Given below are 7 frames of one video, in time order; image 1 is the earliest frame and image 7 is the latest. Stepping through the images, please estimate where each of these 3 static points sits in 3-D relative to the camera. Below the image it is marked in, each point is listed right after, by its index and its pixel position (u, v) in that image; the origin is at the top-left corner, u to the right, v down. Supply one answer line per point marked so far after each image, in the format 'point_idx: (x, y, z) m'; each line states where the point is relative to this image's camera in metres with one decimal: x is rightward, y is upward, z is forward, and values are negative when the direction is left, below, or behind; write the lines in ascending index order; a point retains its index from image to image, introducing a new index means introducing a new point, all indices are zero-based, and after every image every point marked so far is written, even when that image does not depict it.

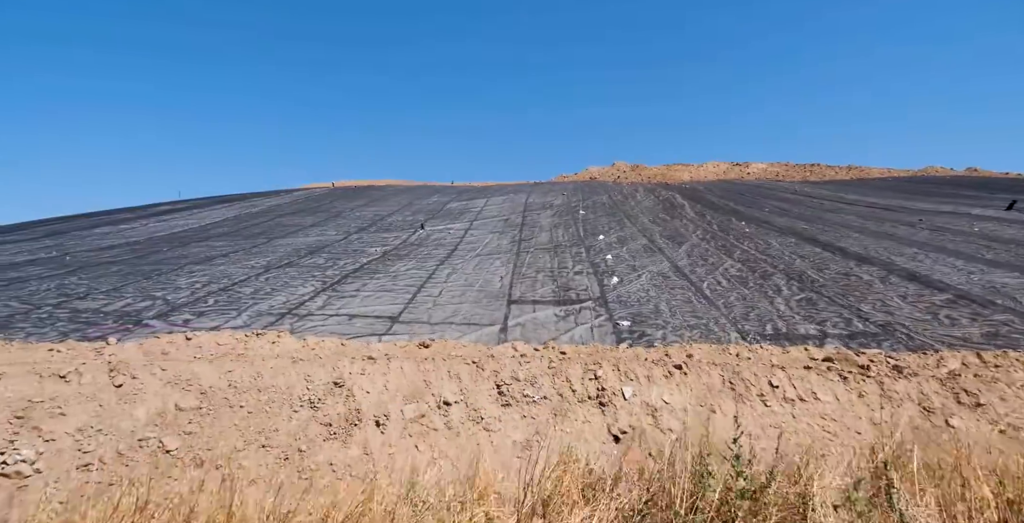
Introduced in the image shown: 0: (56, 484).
0: (-3.2, -1.6, +3.8) m
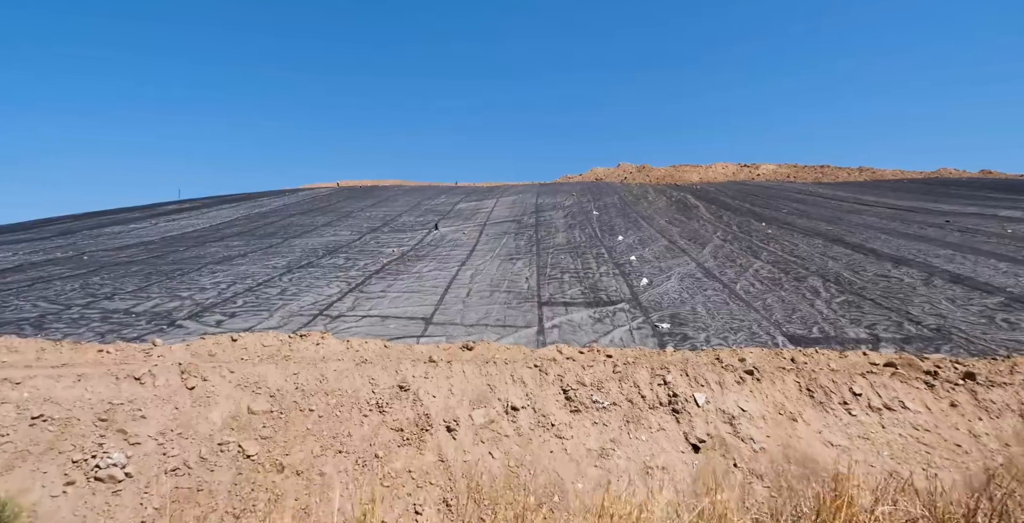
0: (-2.5, -1.6, +3.7) m
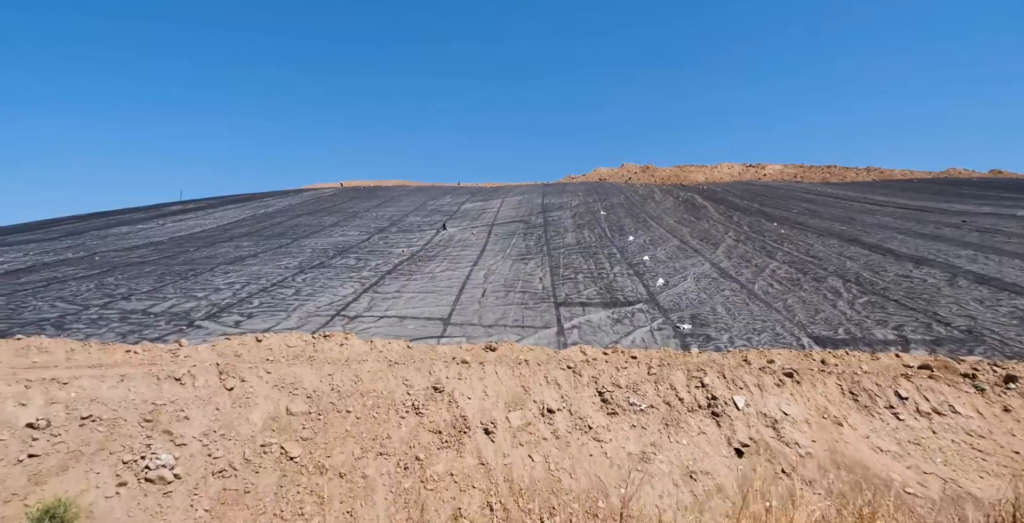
0: (-2.2, -1.6, +3.7) m
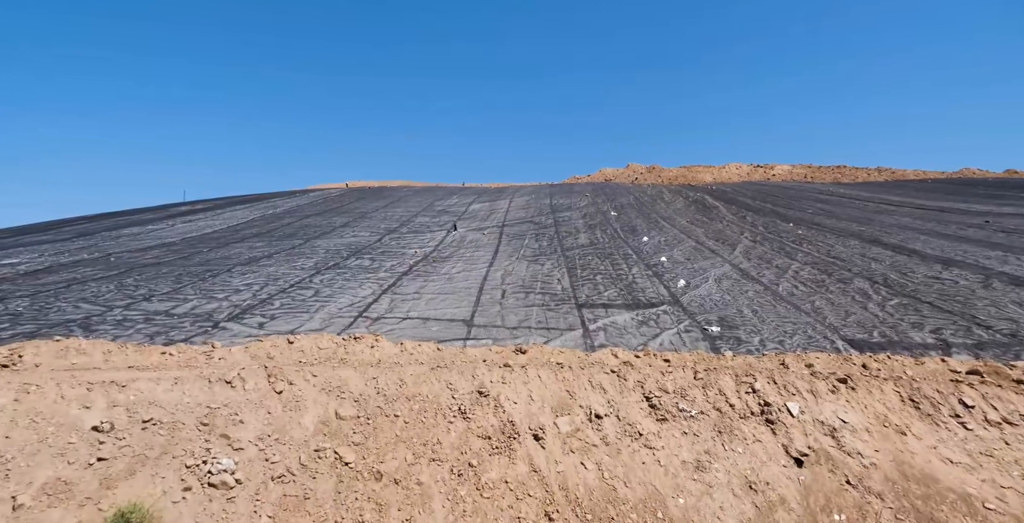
0: (-1.8, -1.6, +3.6) m
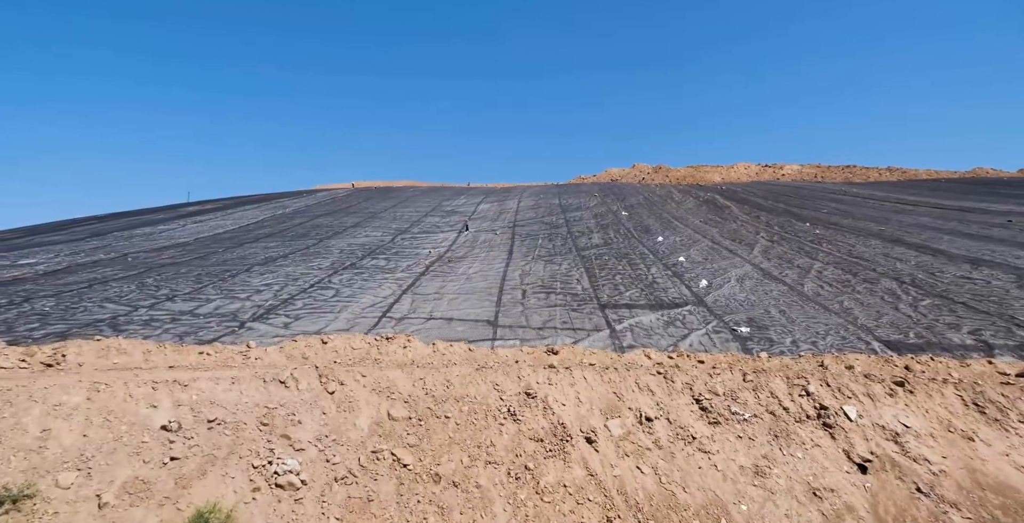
0: (-1.3, -1.6, +3.6) m
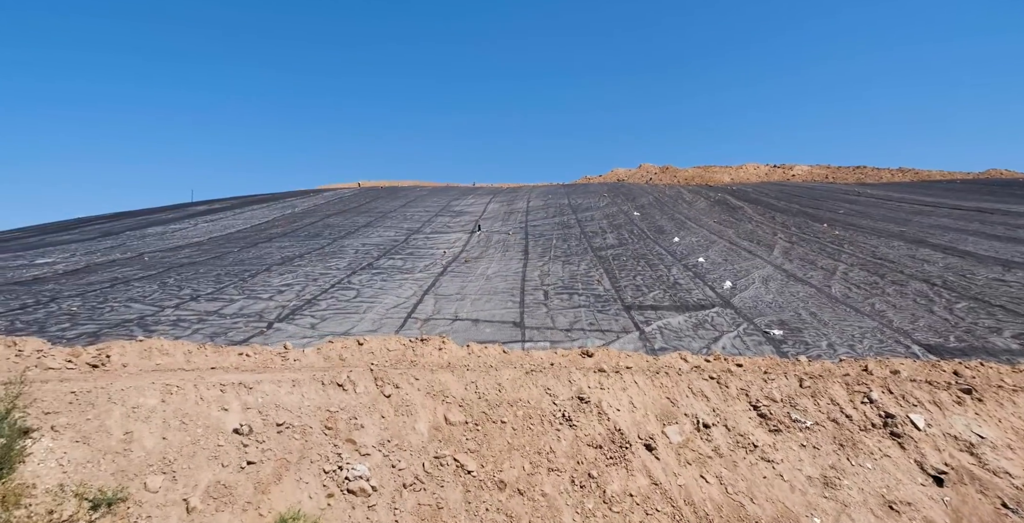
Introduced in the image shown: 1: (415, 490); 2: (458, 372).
0: (-0.8, -1.7, +3.6) m
1: (-0.7, -1.6, +3.7) m
2: (-0.5, -1.0, +4.9) m
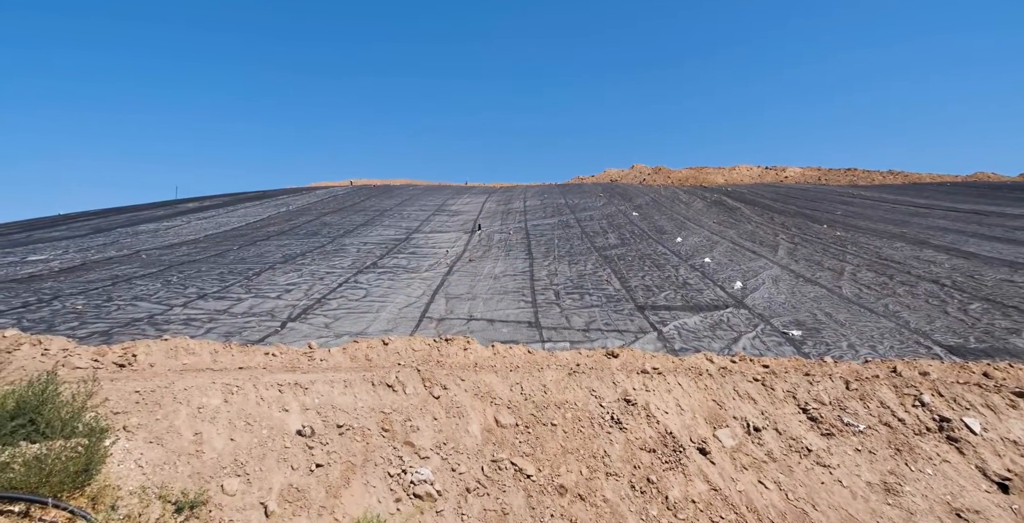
0: (-0.4, -1.6, +3.5) m
1: (-0.3, -1.6, +3.6) m
2: (-0.1, -1.0, +4.8) m
